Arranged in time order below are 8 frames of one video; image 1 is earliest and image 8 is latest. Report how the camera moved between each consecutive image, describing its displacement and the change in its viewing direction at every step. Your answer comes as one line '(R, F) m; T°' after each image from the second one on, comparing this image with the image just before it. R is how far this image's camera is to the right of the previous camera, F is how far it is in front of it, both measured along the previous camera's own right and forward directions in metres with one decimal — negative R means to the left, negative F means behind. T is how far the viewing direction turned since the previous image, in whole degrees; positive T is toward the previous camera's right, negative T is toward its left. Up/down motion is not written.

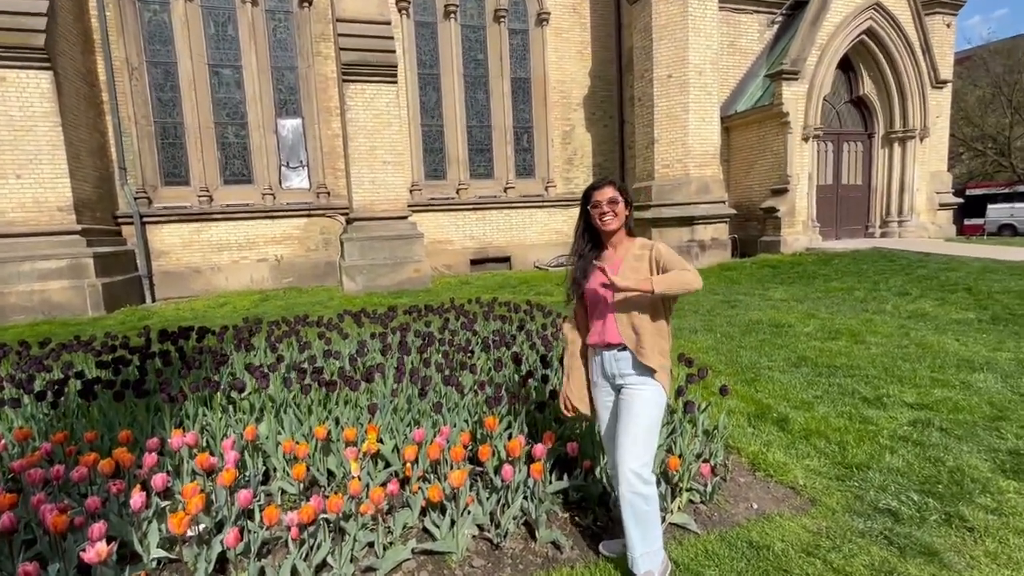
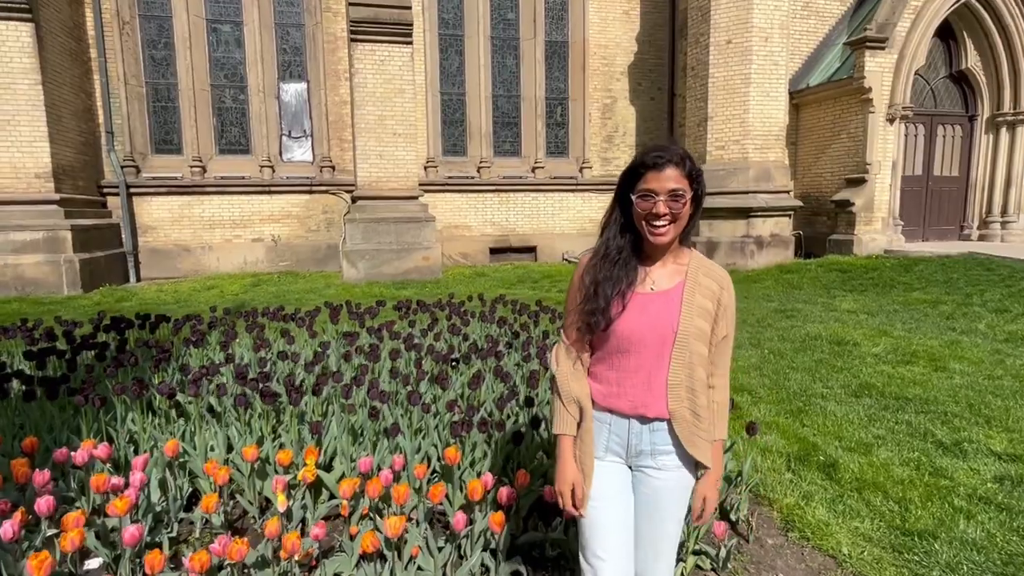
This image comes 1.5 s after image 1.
(+0.7, +1.5) m; -5°
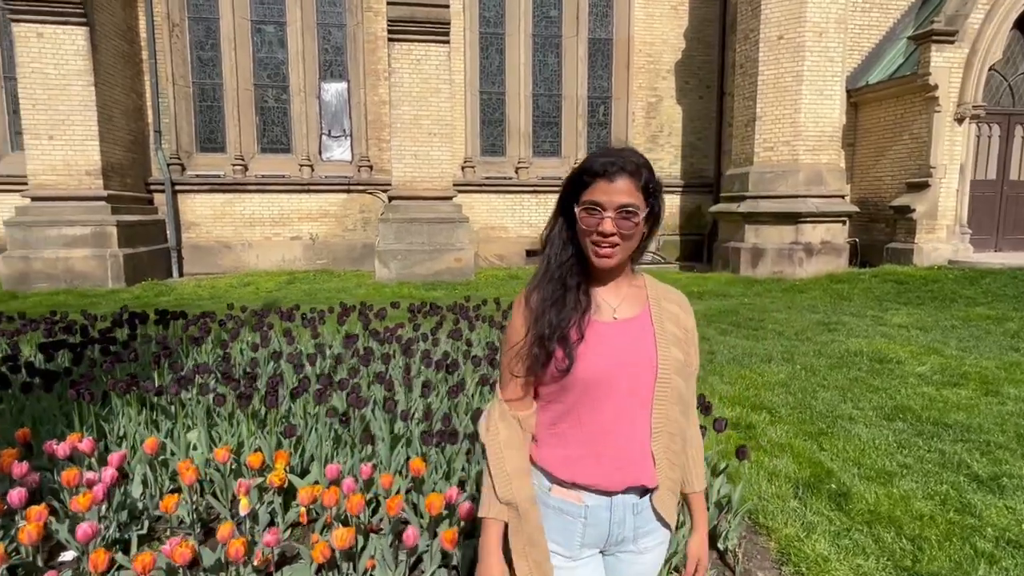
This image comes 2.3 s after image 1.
(+0.3, +0.2) m; -5°
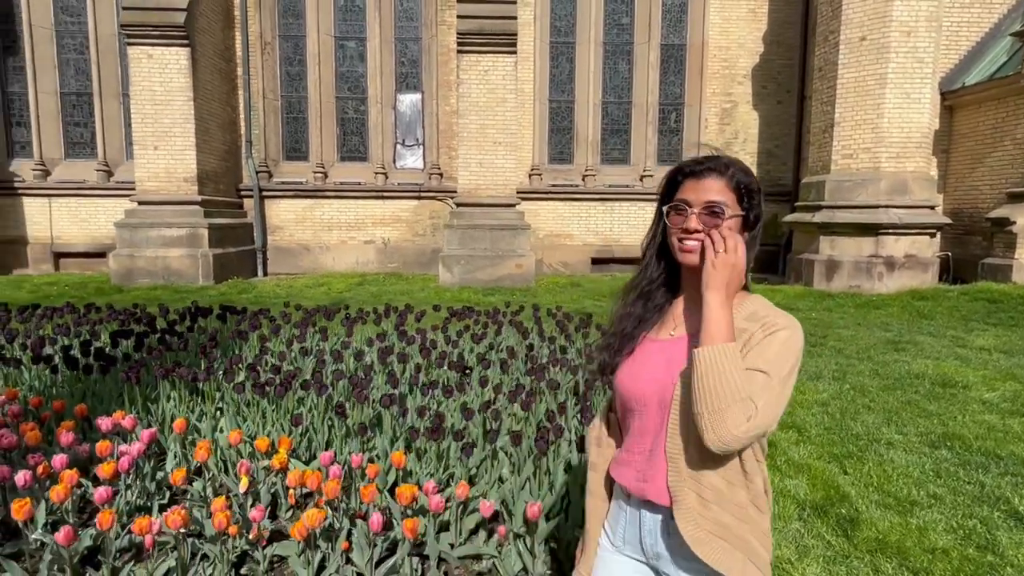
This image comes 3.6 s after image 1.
(+0.4, -0.1) m; -8°
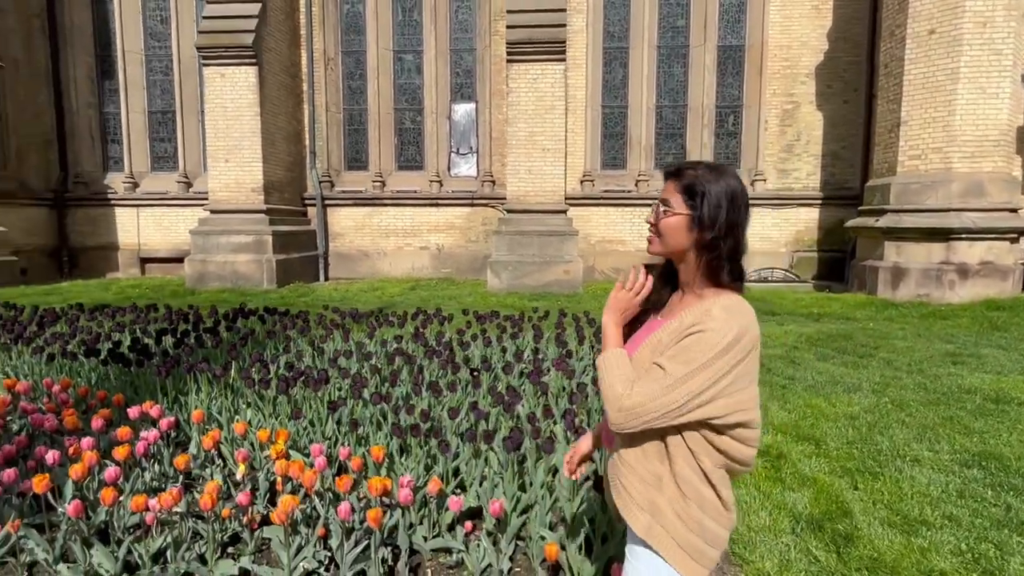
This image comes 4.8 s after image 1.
(+0.4, 0.0) m; -7°
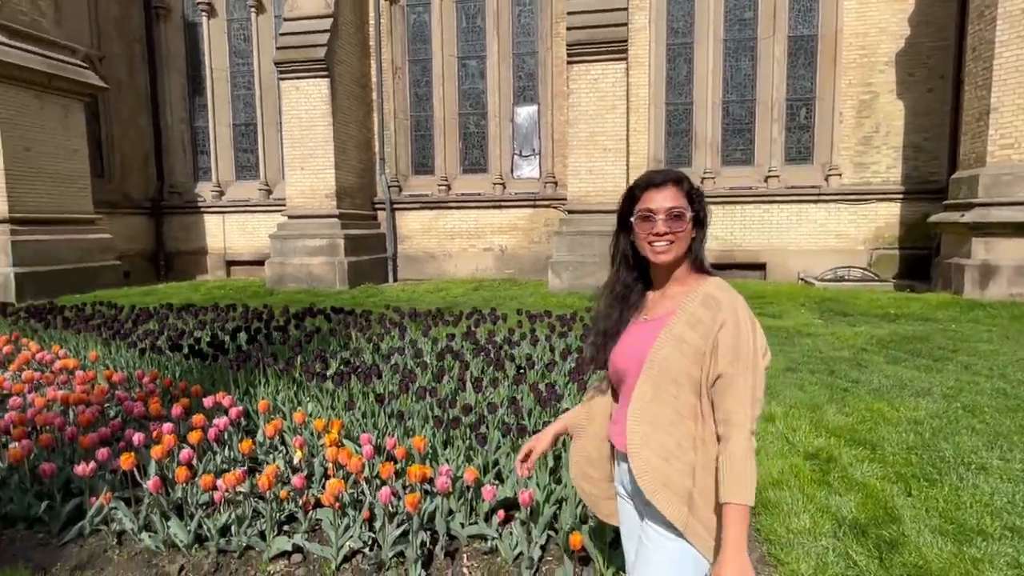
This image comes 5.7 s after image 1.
(+0.2, -0.1) m; -7°
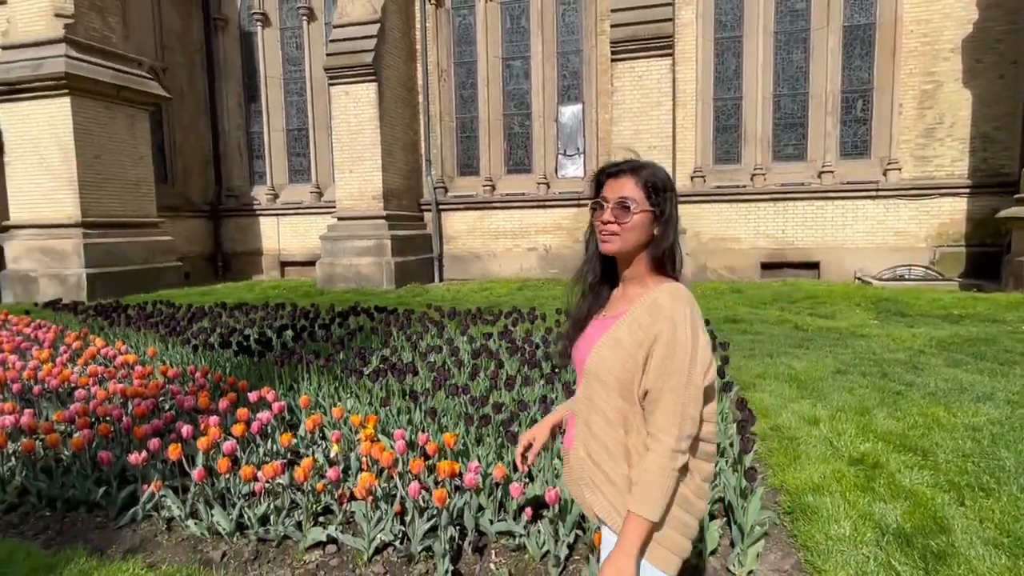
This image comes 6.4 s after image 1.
(+0.1, 0.0) m; -5°
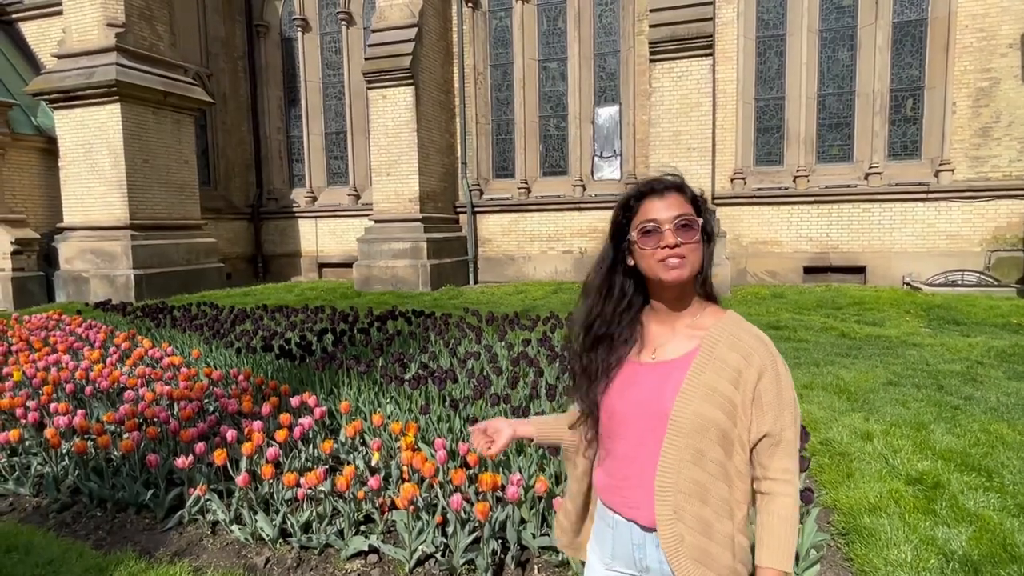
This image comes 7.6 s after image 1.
(-0.1, 0.0) m; -3°
